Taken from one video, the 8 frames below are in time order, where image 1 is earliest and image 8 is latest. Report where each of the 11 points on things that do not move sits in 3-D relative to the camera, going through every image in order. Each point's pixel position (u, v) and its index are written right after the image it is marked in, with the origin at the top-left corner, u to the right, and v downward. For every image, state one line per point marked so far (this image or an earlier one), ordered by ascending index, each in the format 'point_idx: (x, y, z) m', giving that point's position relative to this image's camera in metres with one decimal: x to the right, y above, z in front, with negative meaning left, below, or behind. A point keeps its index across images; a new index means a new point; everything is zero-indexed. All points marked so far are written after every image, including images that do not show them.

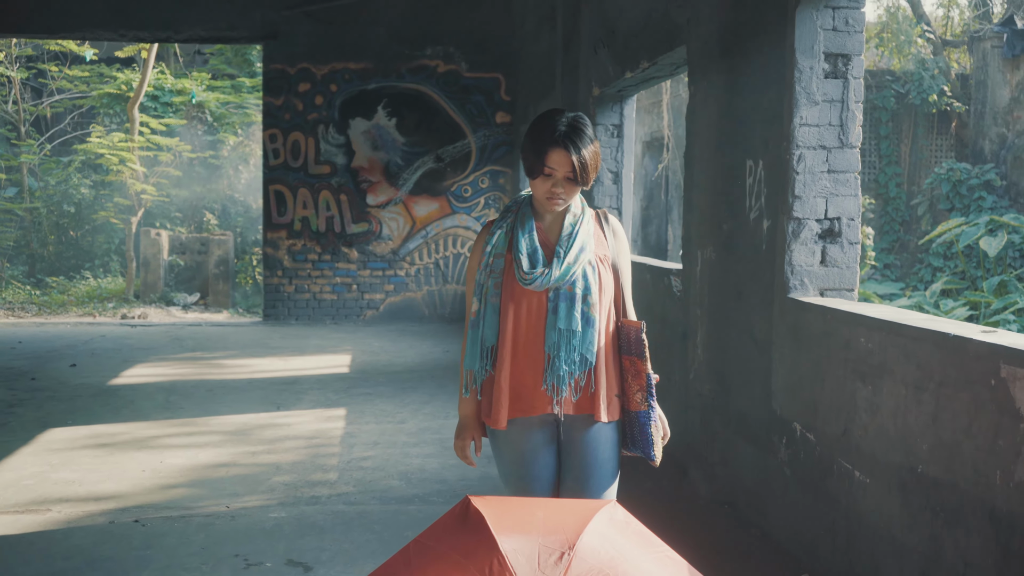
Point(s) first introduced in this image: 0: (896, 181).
0: (+4.0, +1.1, +11.8) m
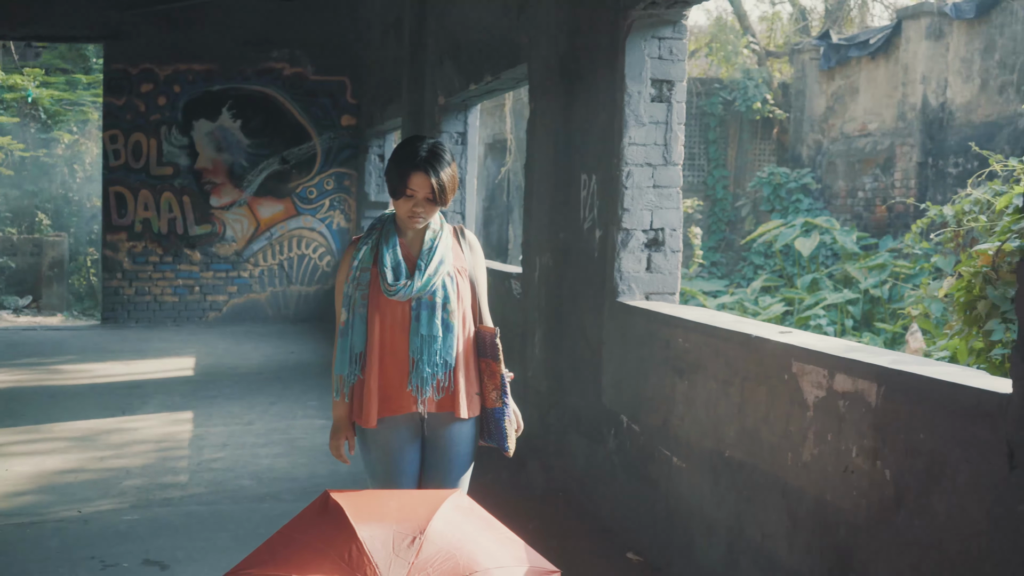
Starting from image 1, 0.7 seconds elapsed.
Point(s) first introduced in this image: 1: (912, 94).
0: (+2.3, +1.1, +12.5) m
1: (+3.6, +1.7, +10.2) m
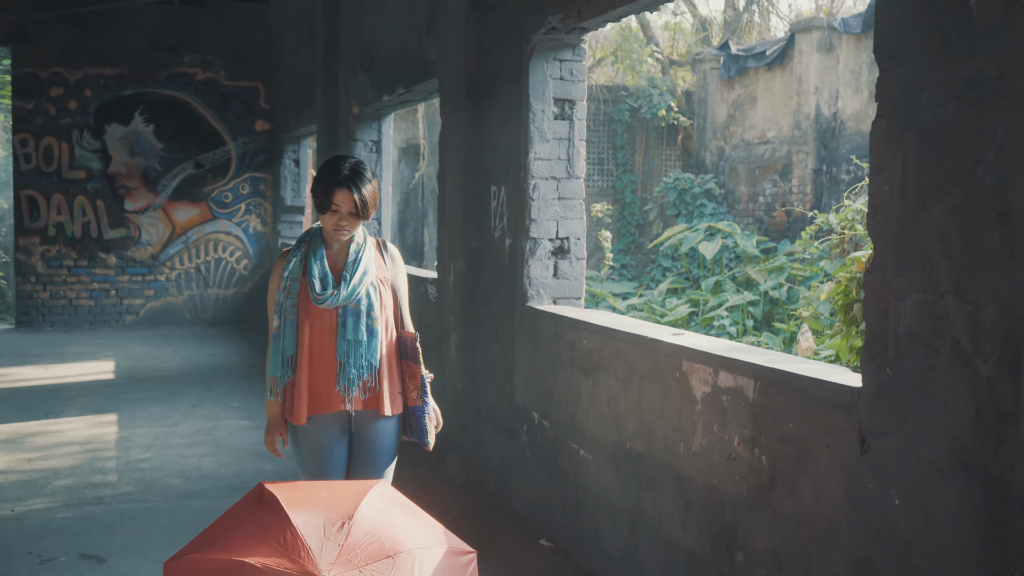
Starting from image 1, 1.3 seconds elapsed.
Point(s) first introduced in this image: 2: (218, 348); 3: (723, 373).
0: (+1.3, +1.1, +12.9) m
1: (+2.8, +1.7, +10.8) m
2: (-2.3, -0.5, +8.9) m
3: (+0.5, -0.2, +2.8) m
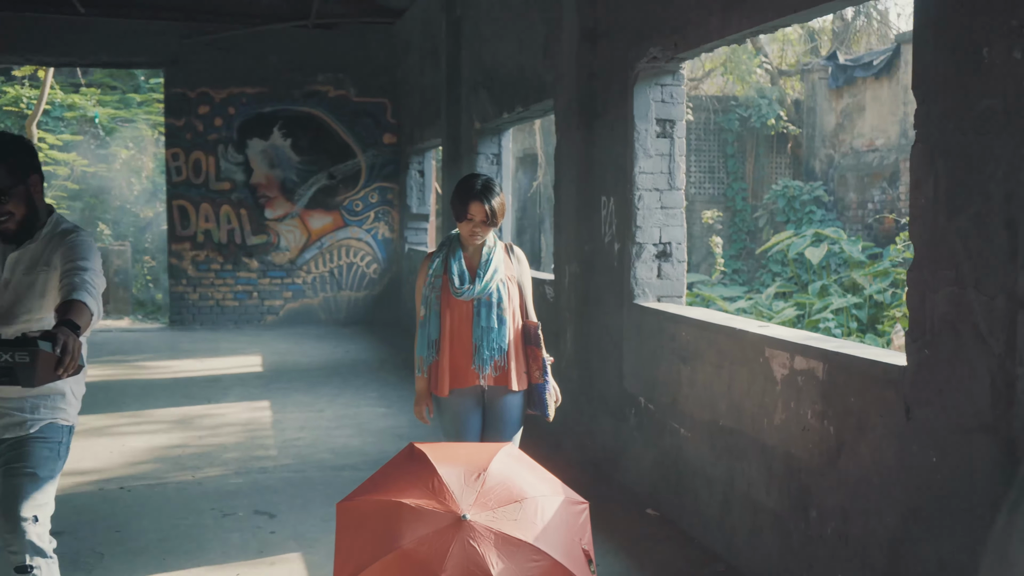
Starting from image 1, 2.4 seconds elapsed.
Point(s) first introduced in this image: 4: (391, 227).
0: (+2.7, +1.1, +13.3) m
1: (+3.9, +1.7, +11.0) m
2: (-1.4, -0.5, +9.7) m
3: (+0.8, -0.2, +3.3) m
4: (-1.2, +0.6, +11.7) m
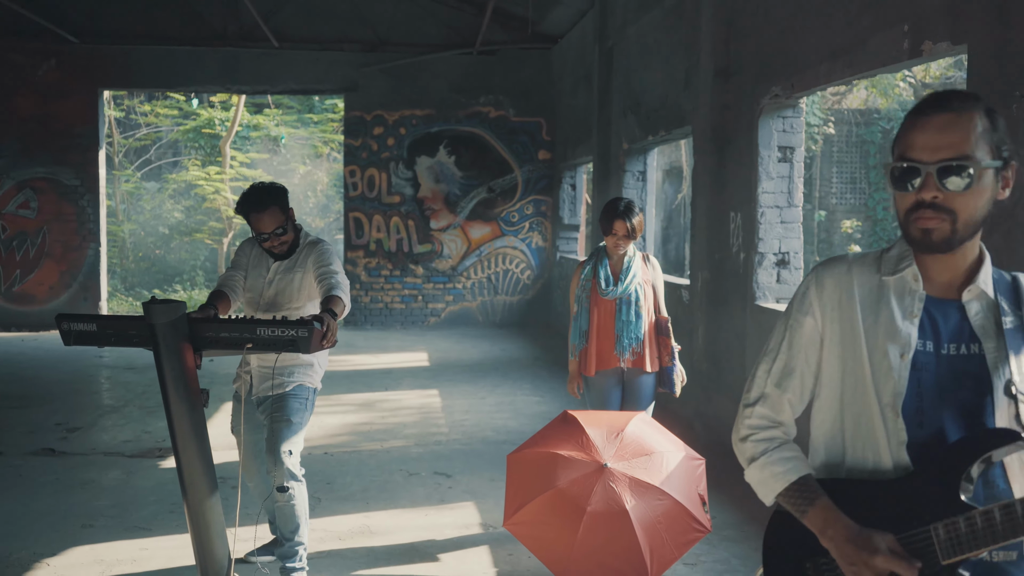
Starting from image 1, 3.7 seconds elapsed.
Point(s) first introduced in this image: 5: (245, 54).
0: (+4.4, +1.0, +13.7) m
1: (+5.3, +1.6, +11.3) m
2: (0.0, -0.5, +10.6) m
3: (+1.3, -0.2, +4.0) m
4: (+0.4, +0.6, +12.6) m
5: (-2.8, +2.4, +11.9) m
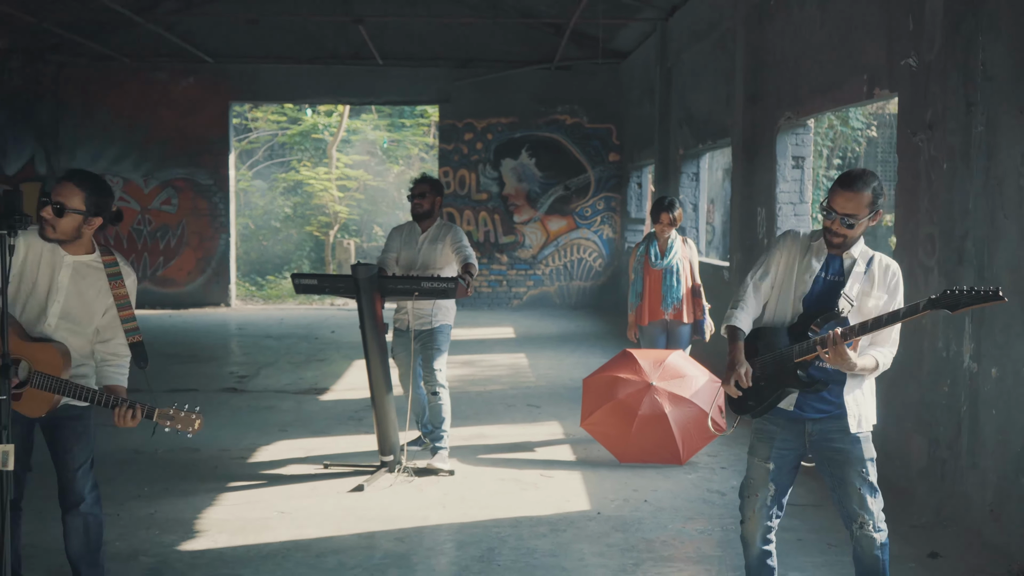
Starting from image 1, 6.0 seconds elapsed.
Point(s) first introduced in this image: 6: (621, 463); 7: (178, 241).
0: (+5.4, +1.1, +15.0) m
1: (+6.1, +1.7, +12.6) m
2: (+0.7, -0.4, +12.3) m
3: (+1.7, -0.1, +5.6) m
4: (+1.3, +0.7, +14.2) m
5: (-1.9, +2.6, +13.7) m
6: (+0.5, -0.8, +5.4) m
7: (-4.0, +0.6, +13.7) m
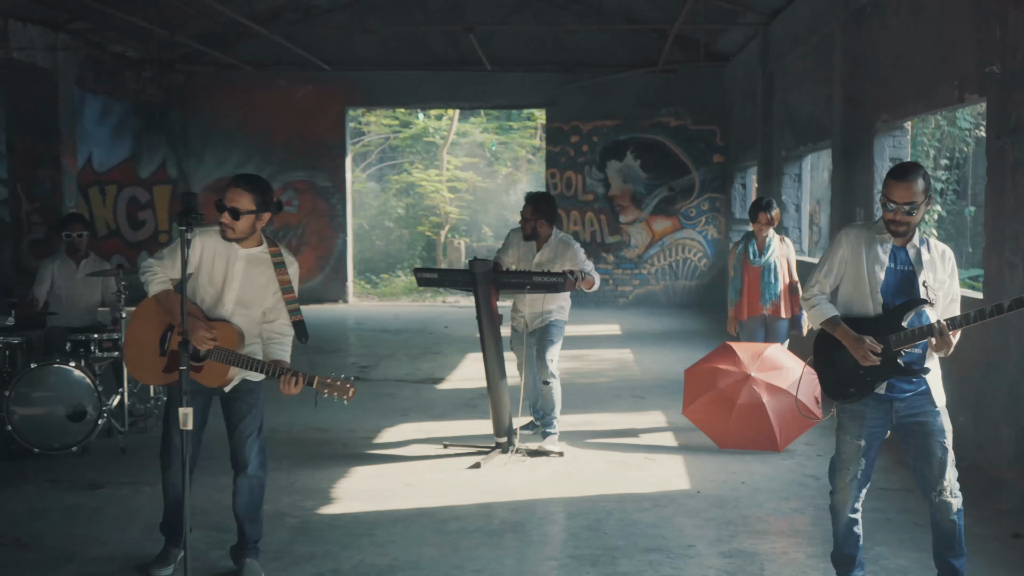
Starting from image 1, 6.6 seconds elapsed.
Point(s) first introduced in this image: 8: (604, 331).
0: (+6.8, +1.1, +14.9) m
1: (+7.3, +1.7, +12.3) m
2: (+1.9, -0.4, +12.6) m
3: (+2.2, -0.1, +5.8) m
4: (+2.6, +0.7, +14.4) m
5: (-0.6, +2.6, +14.2) m
6: (+1.0, -0.8, +5.8) m
7: (-2.7, +0.6, +14.4) m
8: (+0.9, -0.4, +11.6) m
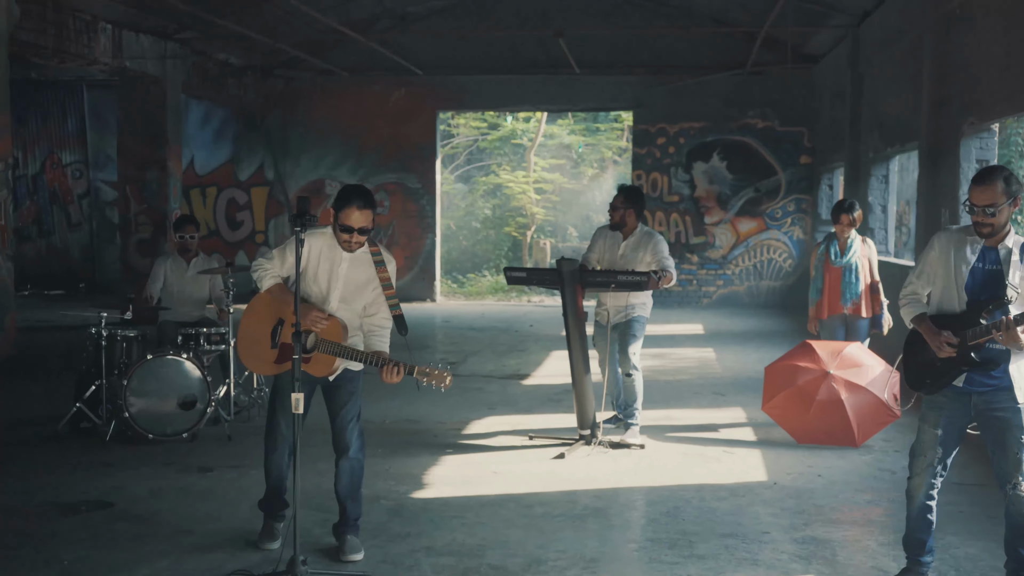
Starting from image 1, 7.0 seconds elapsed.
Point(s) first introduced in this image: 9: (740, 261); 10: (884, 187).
0: (+7.9, +1.1, +14.6) m
1: (+8.2, +1.7, +12.0) m
2: (+2.8, -0.4, +12.6) m
3: (+2.6, -0.1, +5.9) m
4: (+3.7, +0.7, +14.4) m
5: (+0.5, +2.6, +14.5) m
6: (+1.5, -0.8, +5.9) m
7: (-1.6, +0.6, +14.8) m
8: (+1.8, -0.4, +11.7) m
9: (+2.9, +0.3, +14.5) m
10: (+3.4, +0.9, +10.5) m
